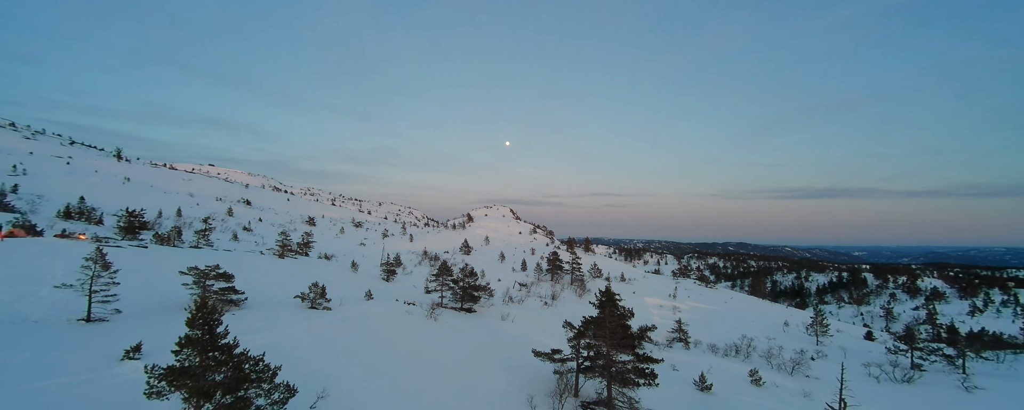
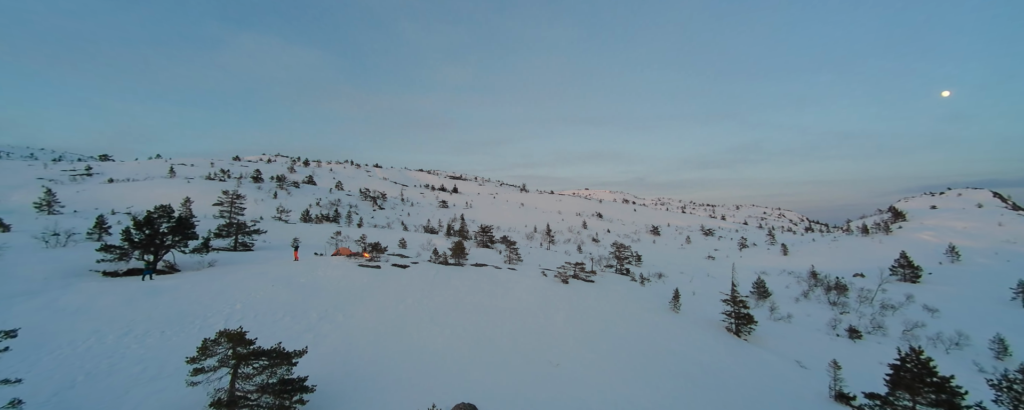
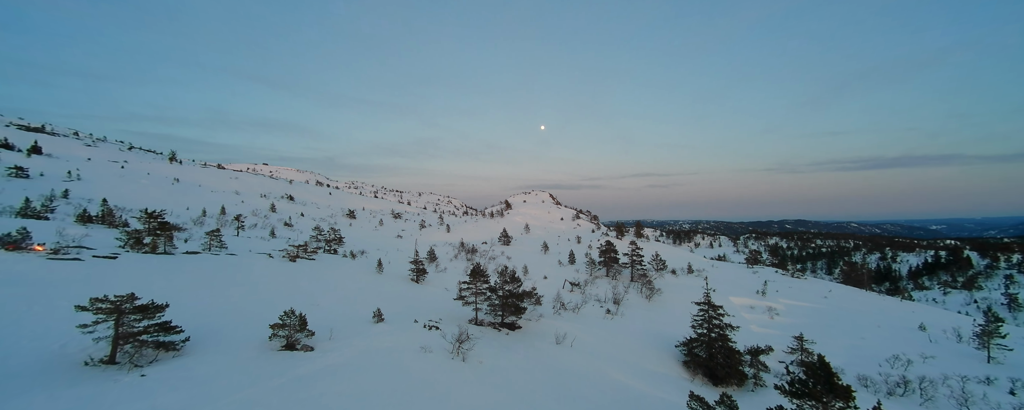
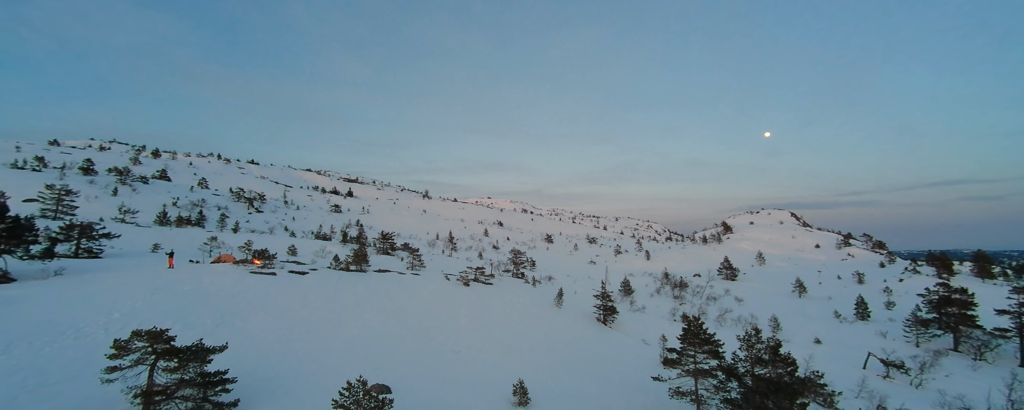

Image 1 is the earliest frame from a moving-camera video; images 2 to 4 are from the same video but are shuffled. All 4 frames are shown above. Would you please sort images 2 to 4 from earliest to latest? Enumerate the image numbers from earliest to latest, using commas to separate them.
3, 4, 2
